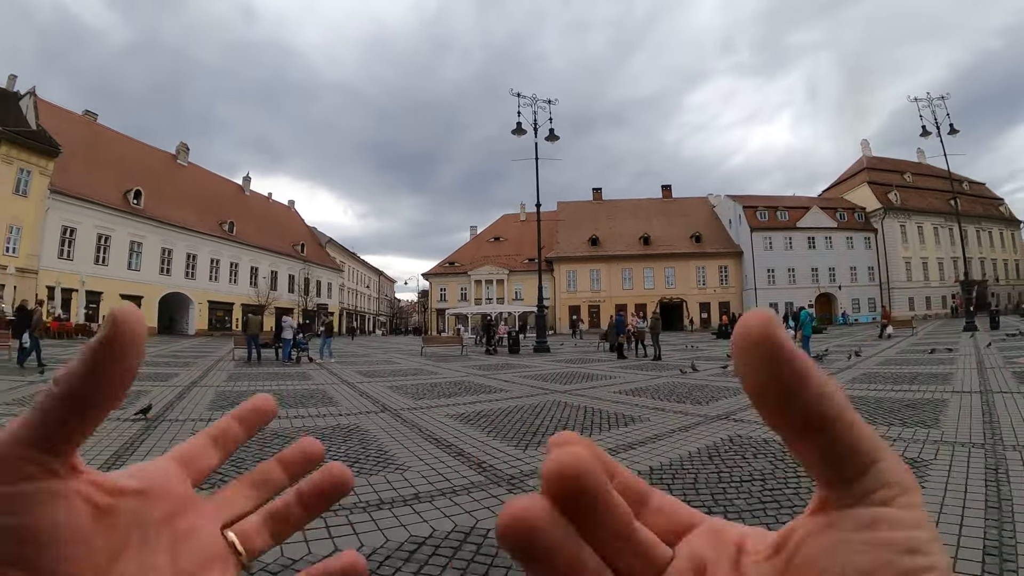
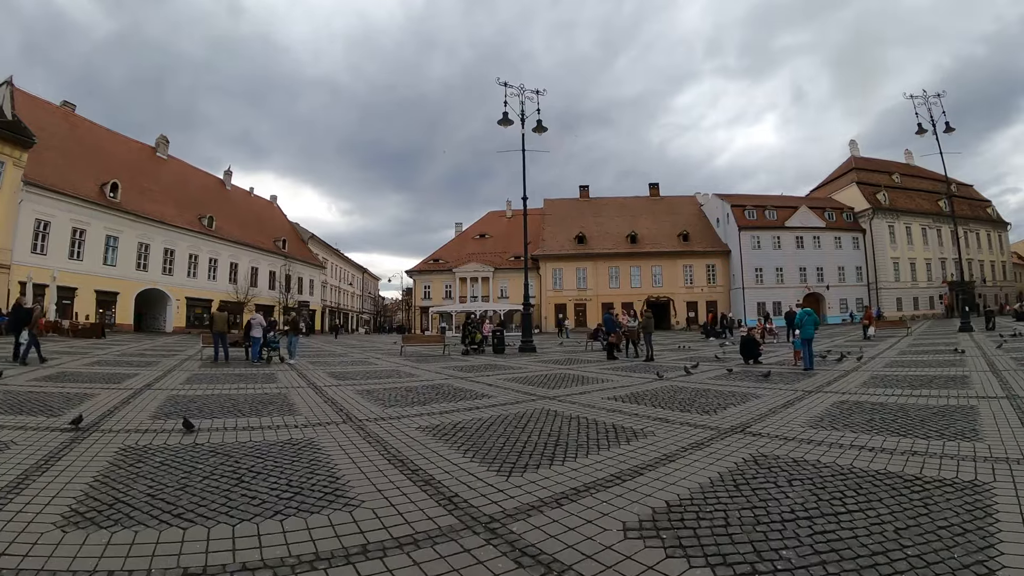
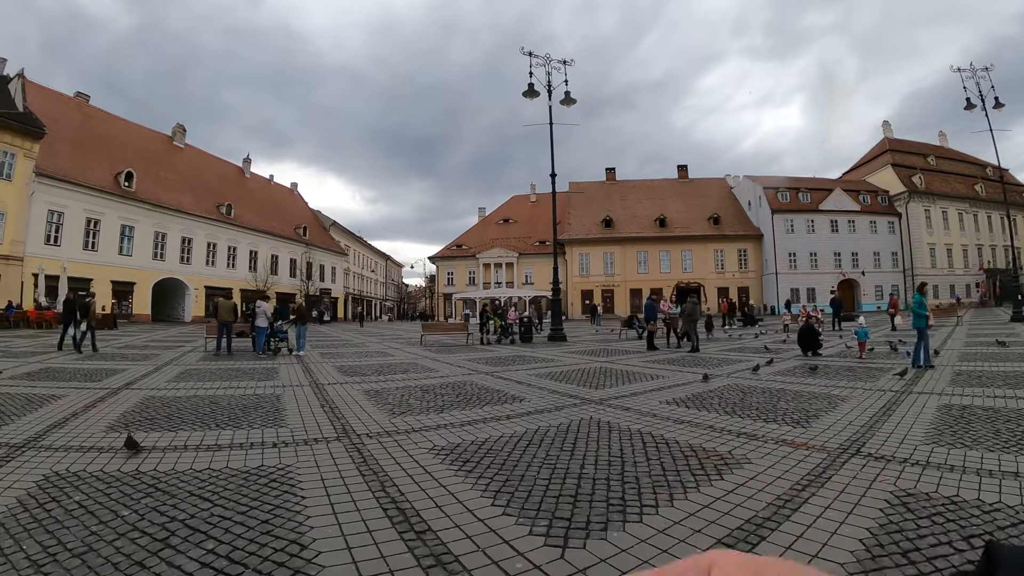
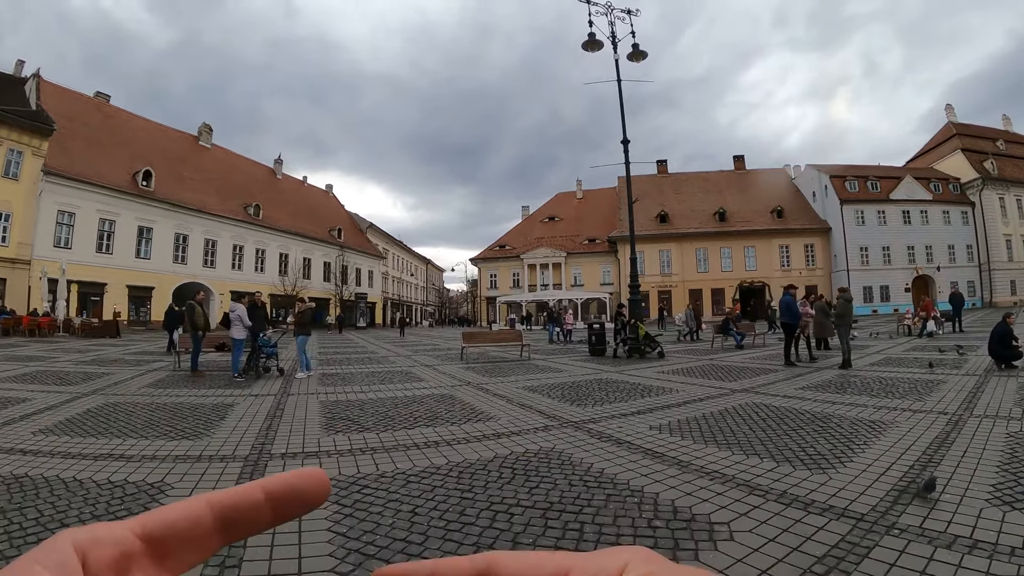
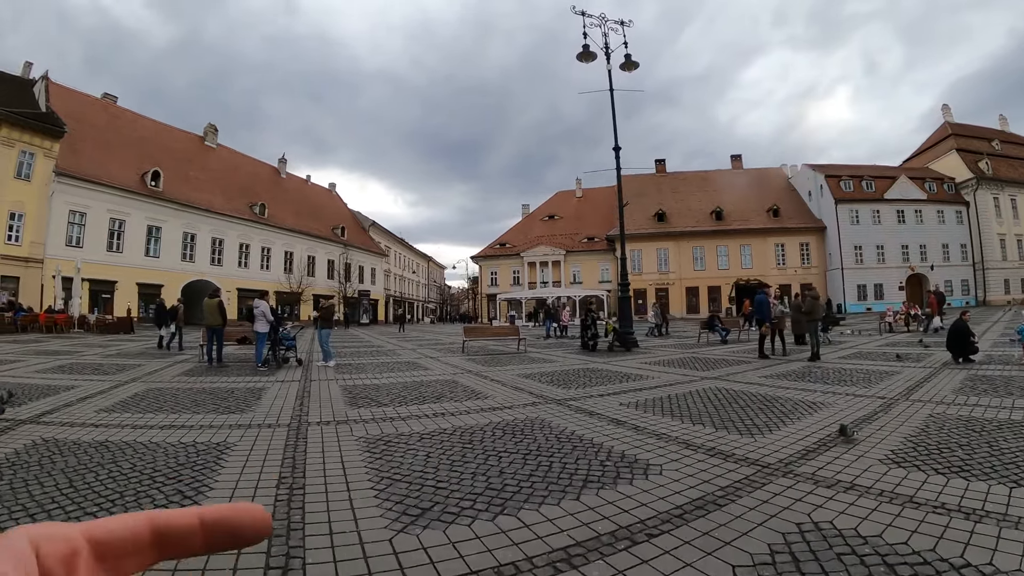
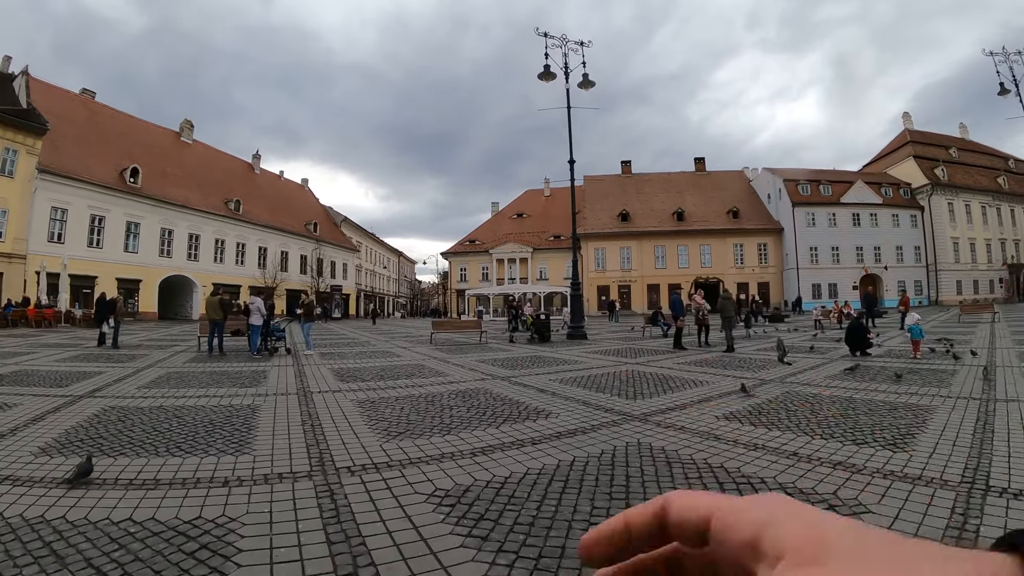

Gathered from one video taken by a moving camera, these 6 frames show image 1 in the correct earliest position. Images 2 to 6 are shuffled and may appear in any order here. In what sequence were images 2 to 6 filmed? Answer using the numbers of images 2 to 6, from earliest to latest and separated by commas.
2, 3, 6, 5, 4
